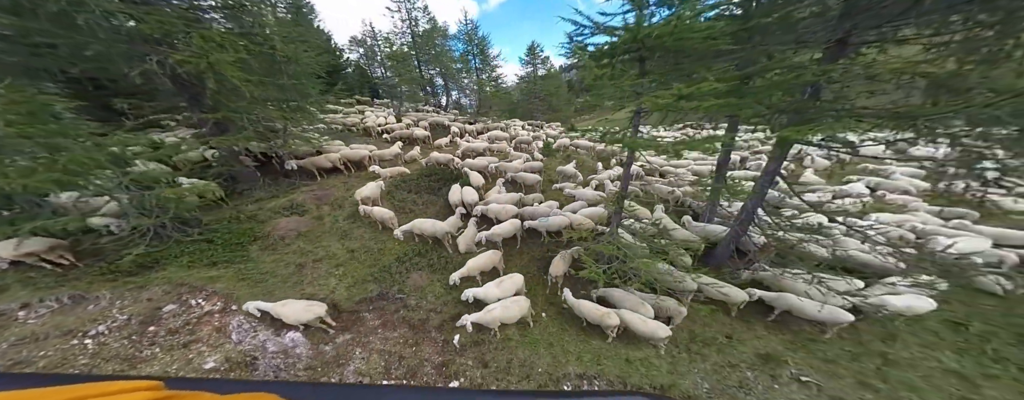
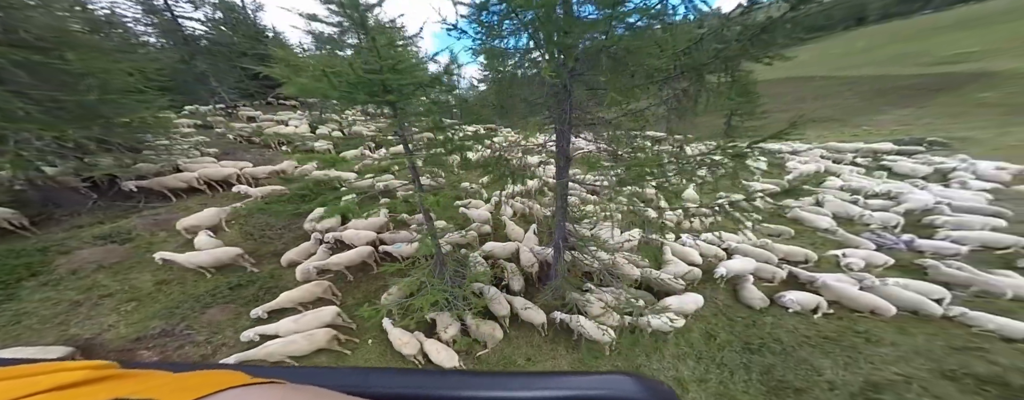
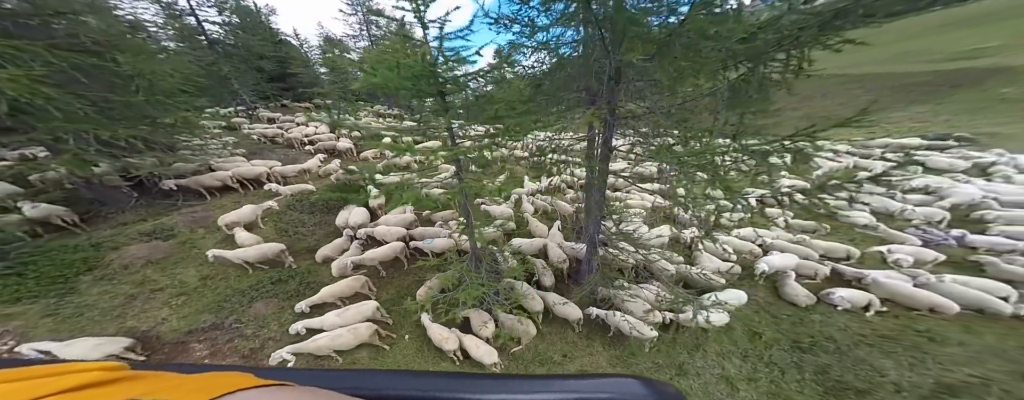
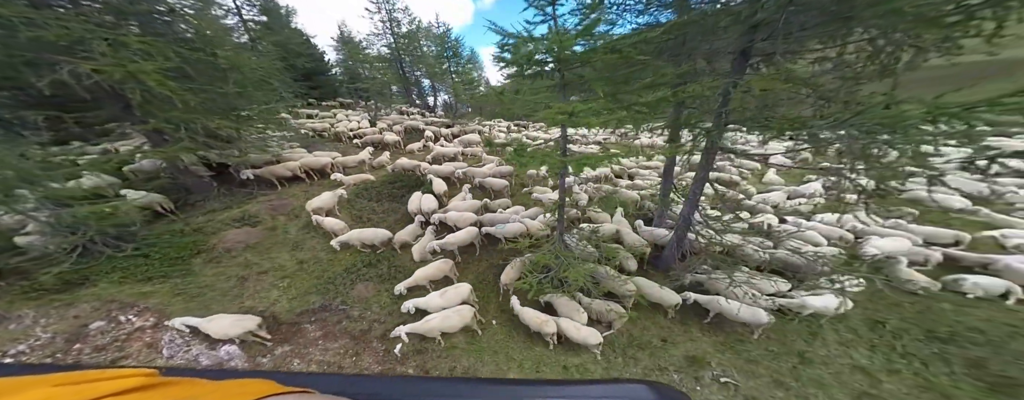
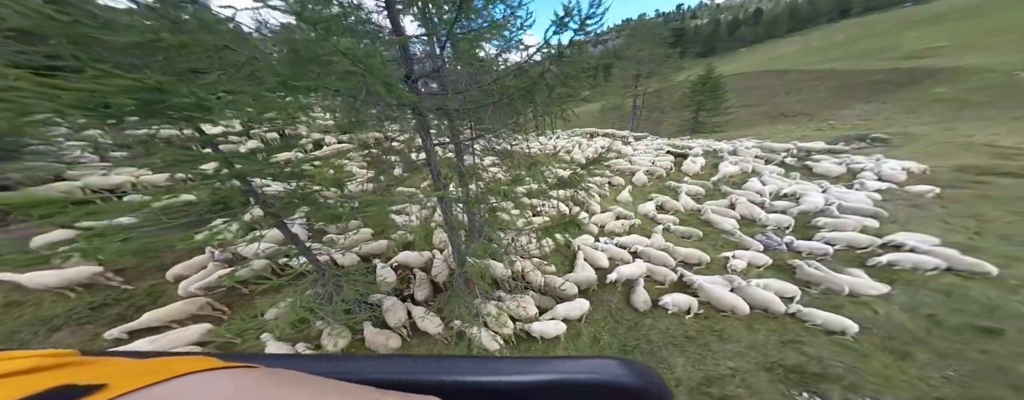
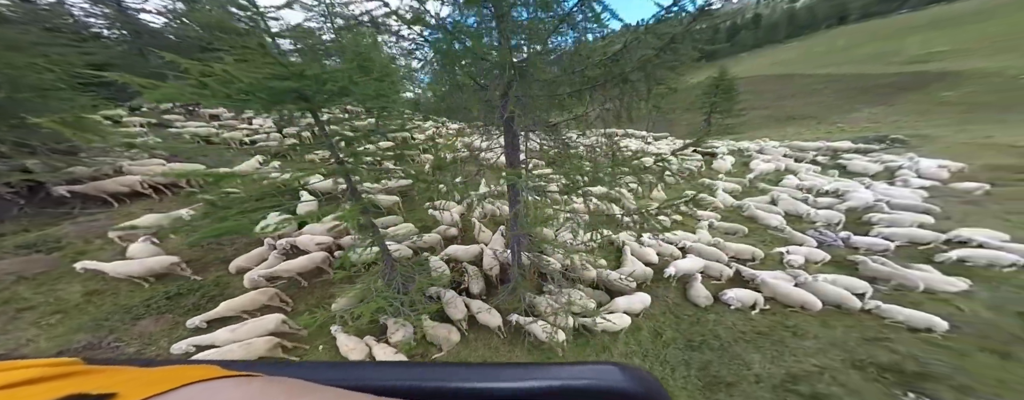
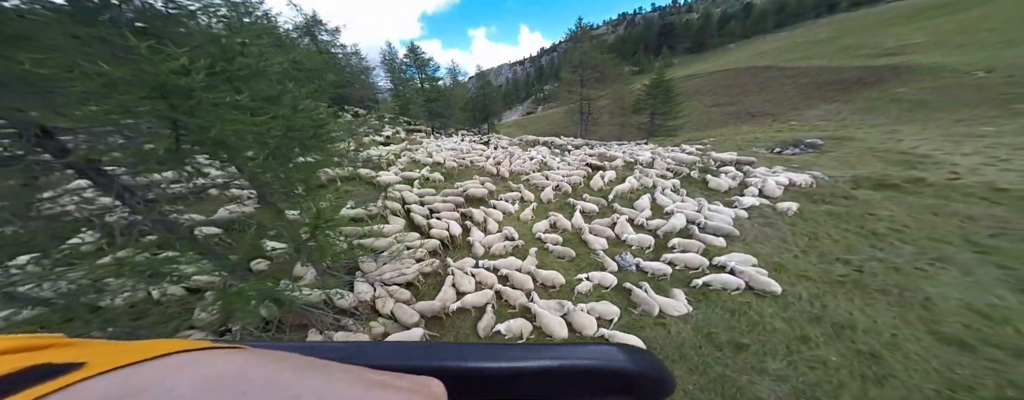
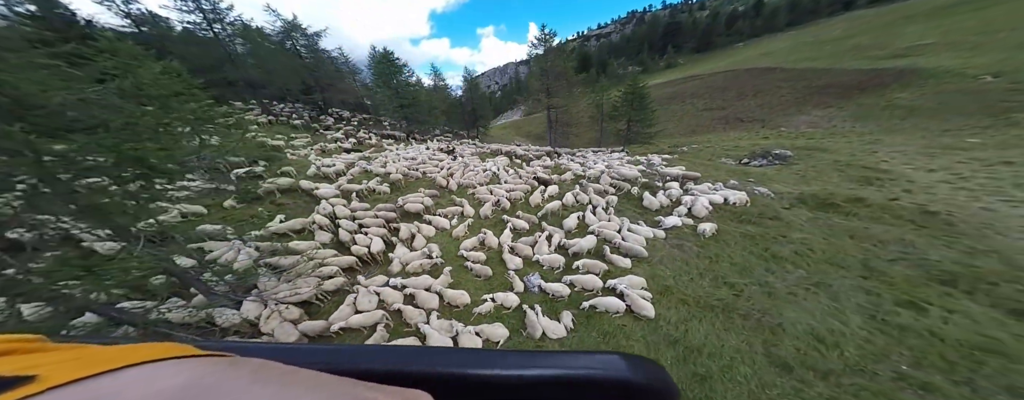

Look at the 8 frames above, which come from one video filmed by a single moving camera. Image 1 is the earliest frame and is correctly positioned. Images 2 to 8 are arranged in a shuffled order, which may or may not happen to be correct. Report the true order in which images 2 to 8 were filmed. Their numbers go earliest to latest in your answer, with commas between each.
4, 3, 2, 6, 5, 7, 8
